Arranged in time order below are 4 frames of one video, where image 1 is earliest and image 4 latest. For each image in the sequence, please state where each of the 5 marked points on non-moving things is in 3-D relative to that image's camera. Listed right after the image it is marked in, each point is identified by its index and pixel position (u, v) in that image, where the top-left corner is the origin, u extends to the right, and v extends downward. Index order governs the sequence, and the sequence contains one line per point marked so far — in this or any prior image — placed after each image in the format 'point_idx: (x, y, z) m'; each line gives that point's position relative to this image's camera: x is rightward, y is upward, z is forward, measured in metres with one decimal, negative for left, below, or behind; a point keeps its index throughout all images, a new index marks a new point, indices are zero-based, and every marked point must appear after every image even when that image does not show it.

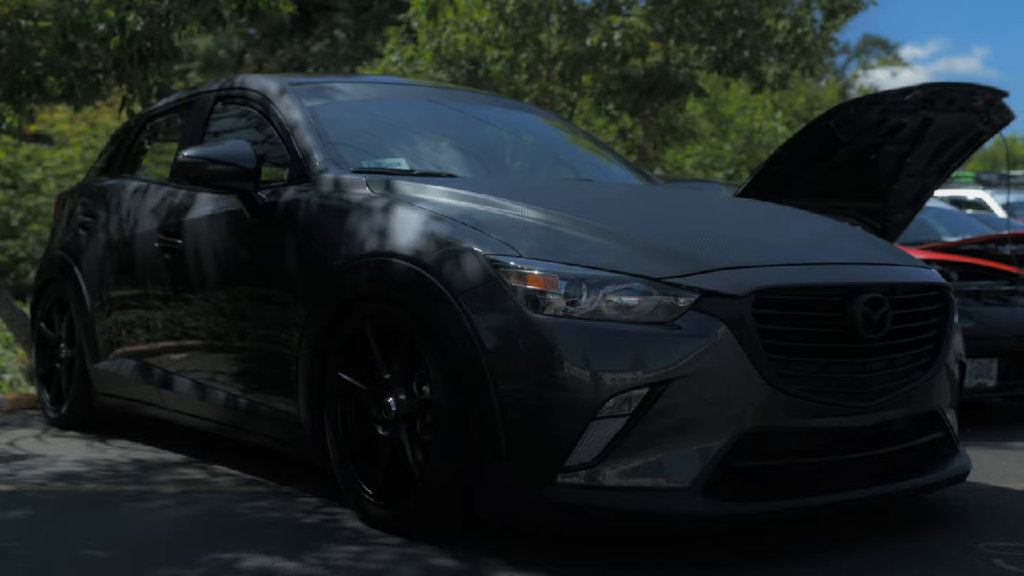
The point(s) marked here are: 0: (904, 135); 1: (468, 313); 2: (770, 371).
0: (+2.1, +0.8, +6.6) m
1: (-0.1, -0.1, +3.4) m
2: (+0.7, -0.2, +3.3) m
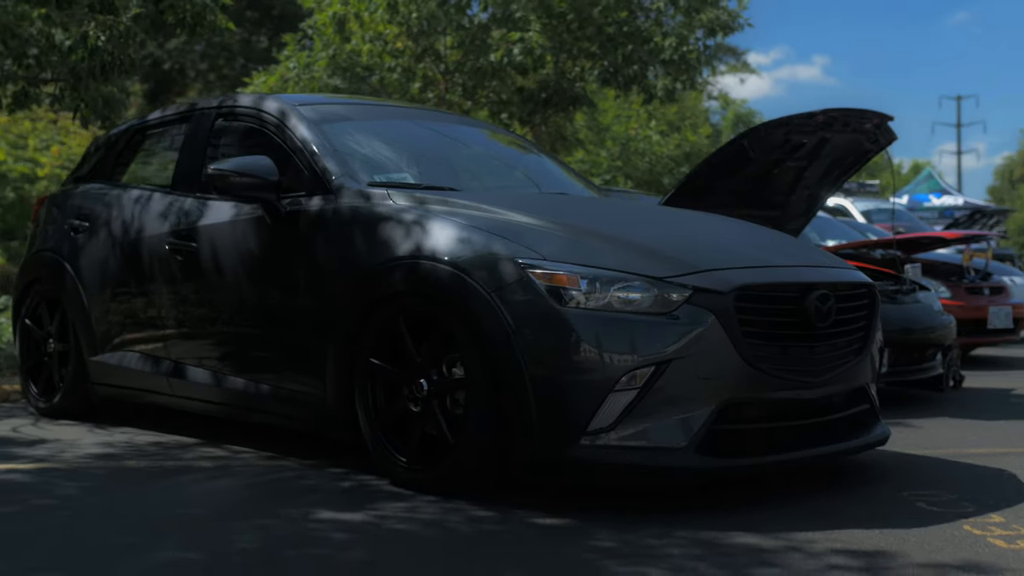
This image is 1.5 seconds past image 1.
0: (+1.8, +0.8, +7.5) m
1: (0.0, -0.1, +4.1) m
2: (+0.8, -0.2, +4.1) m
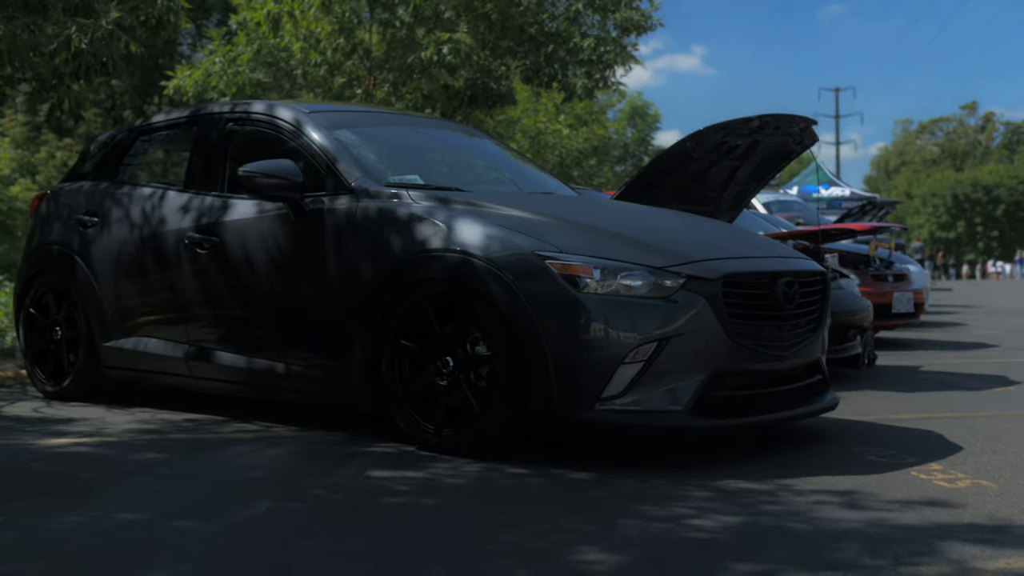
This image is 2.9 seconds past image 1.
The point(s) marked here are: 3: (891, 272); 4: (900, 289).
0: (+1.5, +0.9, +8.3) m
1: (0.0, 0.0, +4.8) m
2: (+0.8, -0.2, +4.9) m
3: (+3.5, +0.1, +11.5) m
4: (+3.5, 0.0, +11.4) m
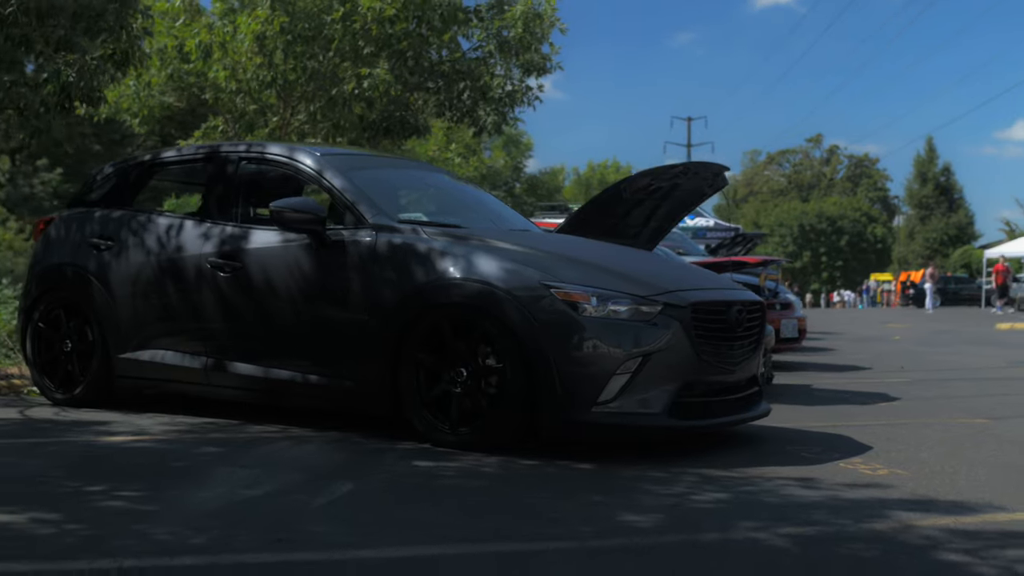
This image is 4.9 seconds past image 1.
0: (+1.2, +0.7, +9.5) m
1: (+0.1, -0.1, +5.8) m
2: (+0.9, -0.3, +5.9) m
3: (+2.7, -0.1, +12.8) m
4: (+2.8, -0.3, +12.8) m
